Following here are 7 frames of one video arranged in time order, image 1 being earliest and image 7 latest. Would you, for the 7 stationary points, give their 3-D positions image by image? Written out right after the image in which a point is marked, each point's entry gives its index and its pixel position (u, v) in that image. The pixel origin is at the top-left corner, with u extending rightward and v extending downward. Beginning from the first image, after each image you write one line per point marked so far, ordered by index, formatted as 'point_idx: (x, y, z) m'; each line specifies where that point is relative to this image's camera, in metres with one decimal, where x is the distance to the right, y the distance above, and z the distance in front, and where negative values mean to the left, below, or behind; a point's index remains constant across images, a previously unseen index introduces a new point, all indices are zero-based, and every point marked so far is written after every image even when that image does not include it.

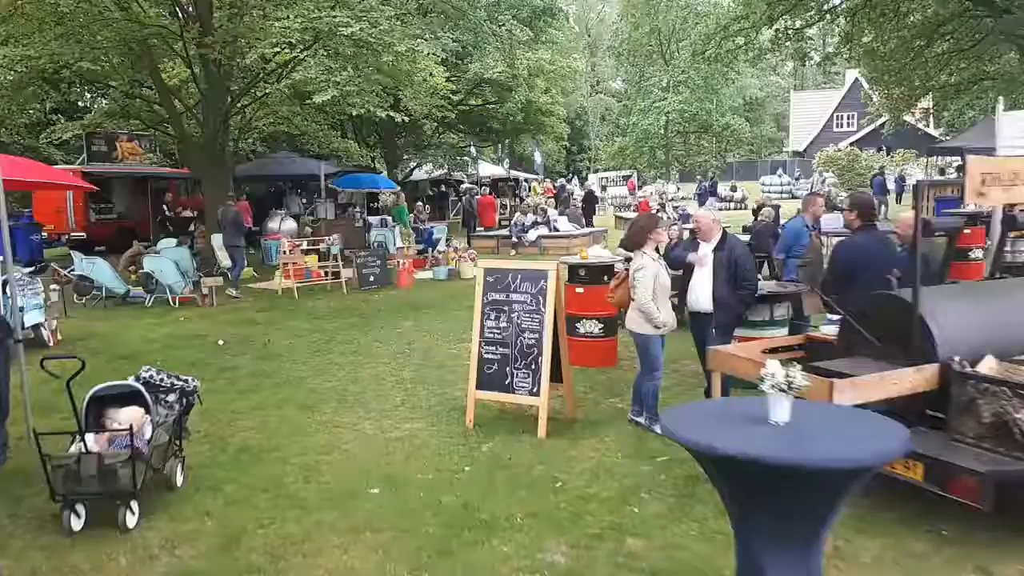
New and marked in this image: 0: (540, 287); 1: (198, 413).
0: (+0.2, 0.0, +5.8) m
1: (-2.5, -1.0, +6.5) m
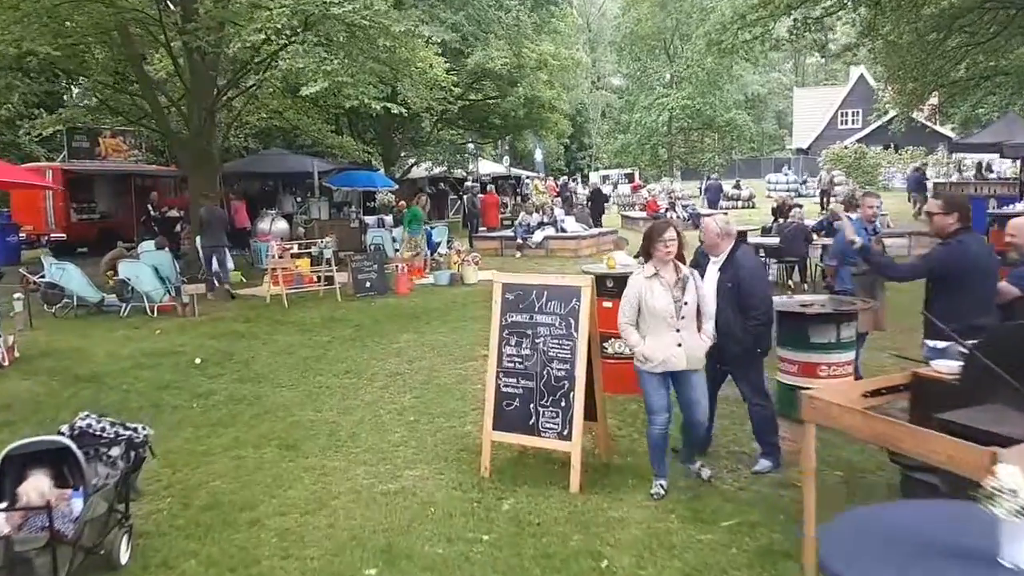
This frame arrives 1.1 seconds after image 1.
0: (+0.4, -0.1, +4.8) m
1: (-2.4, -1.2, +5.5) m
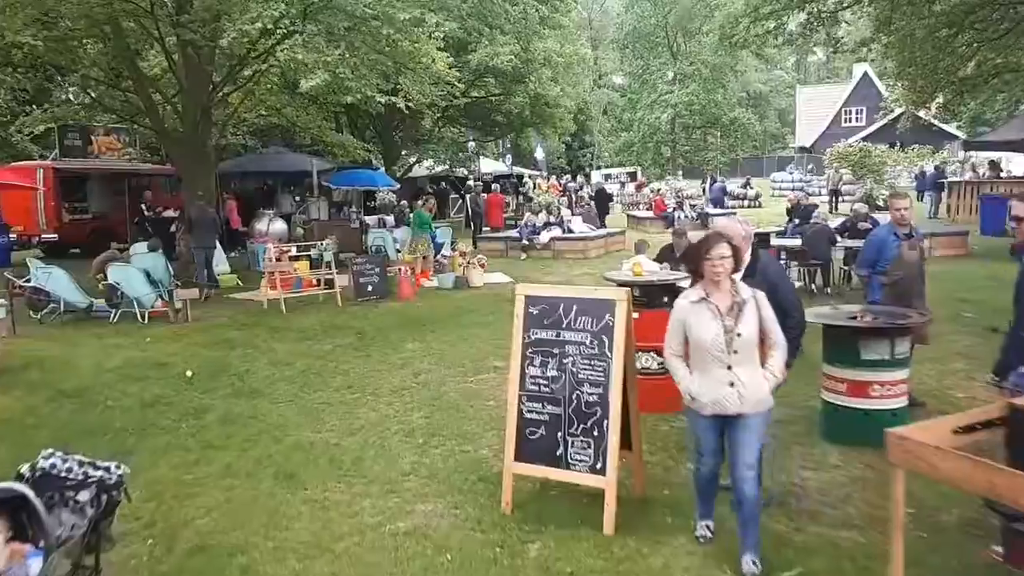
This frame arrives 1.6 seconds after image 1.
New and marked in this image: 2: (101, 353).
0: (+0.5, -0.2, +4.3) m
1: (-2.2, -1.2, +4.9) m
2: (-4.5, -0.7, +8.8) m
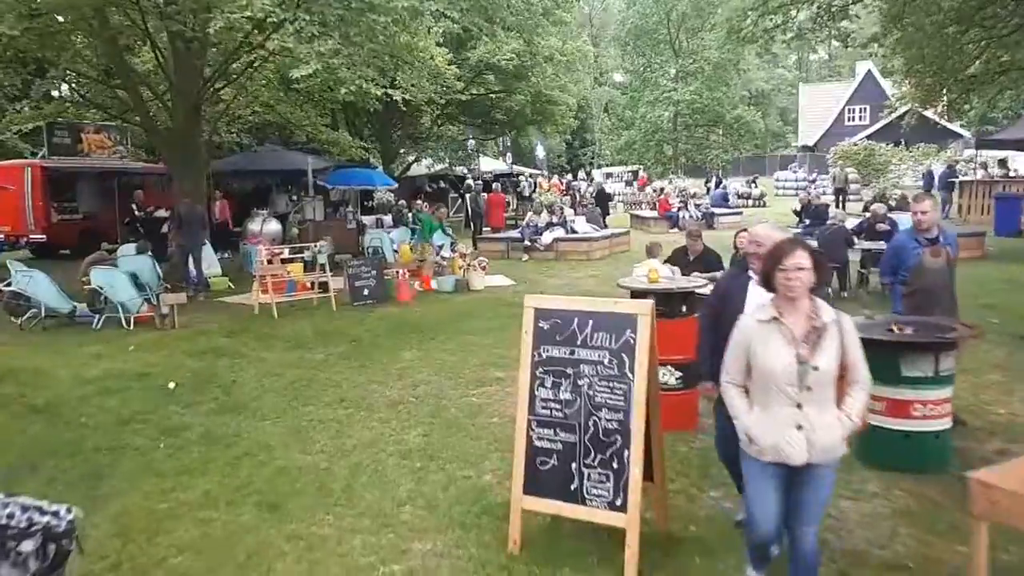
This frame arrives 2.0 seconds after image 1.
0: (+0.5, -0.2, +3.8) m
1: (-2.2, -1.3, +4.4) m
2: (-4.4, -0.8, +8.3) m
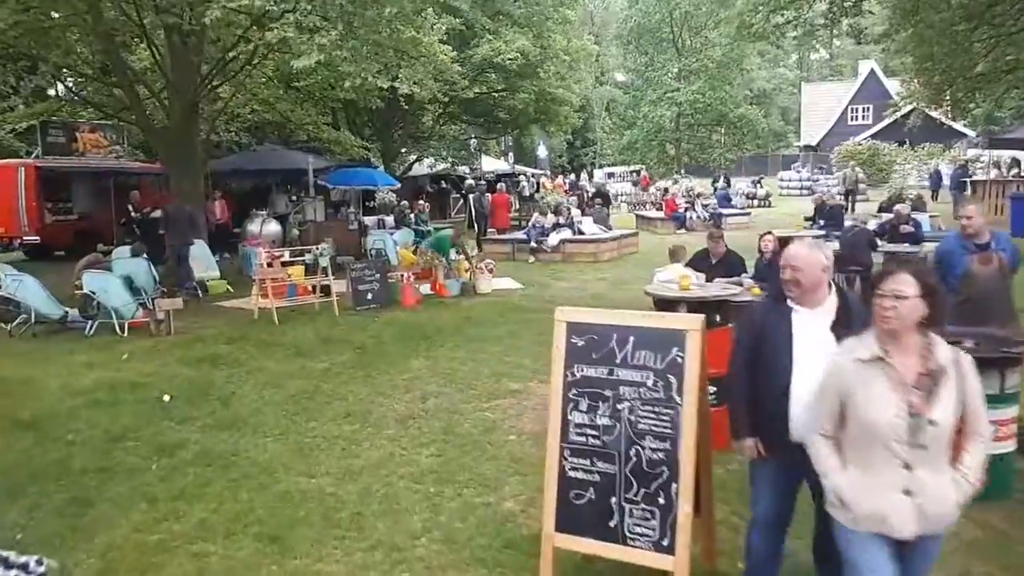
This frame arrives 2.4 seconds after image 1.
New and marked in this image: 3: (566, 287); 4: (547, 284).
0: (+0.7, -0.3, +3.4) m
1: (-2.1, -1.3, +4.0) m
2: (-4.3, -0.8, +7.9) m
3: (+0.8, 0.0, +12.8) m
4: (+0.6, +0.1, +13.0) m
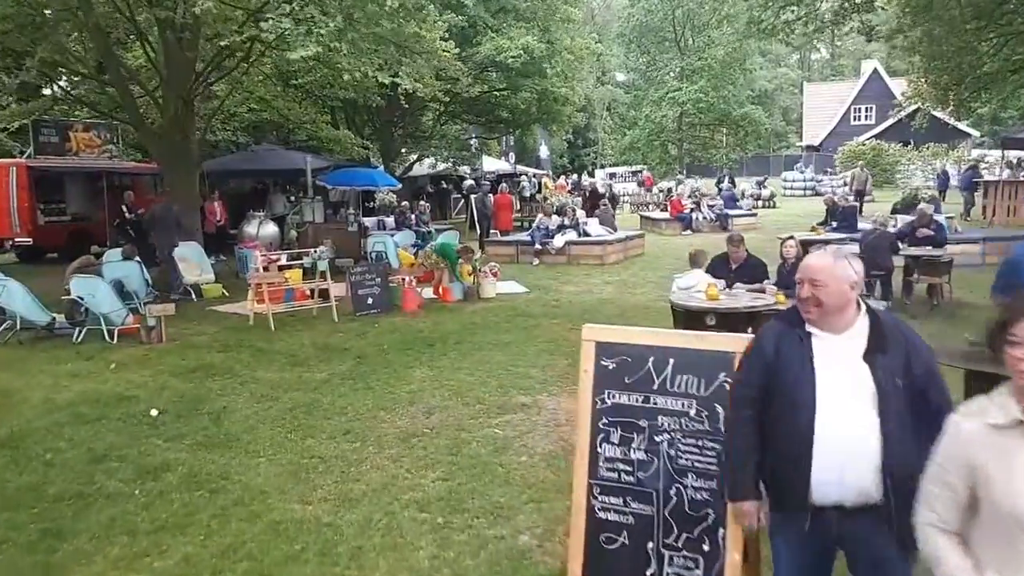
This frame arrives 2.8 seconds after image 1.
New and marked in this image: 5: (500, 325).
0: (+0.7, -0.4, +2.9) m
1: (-2.0, -1.4, +3.6) m
2: (-4.2, -0.9, +7.4) m
3: (+0.9, 0.0, +12.3) m
4: (+0.6, 0.0, +12.6) m
5: (-0.1, -0.4, +9.8) m
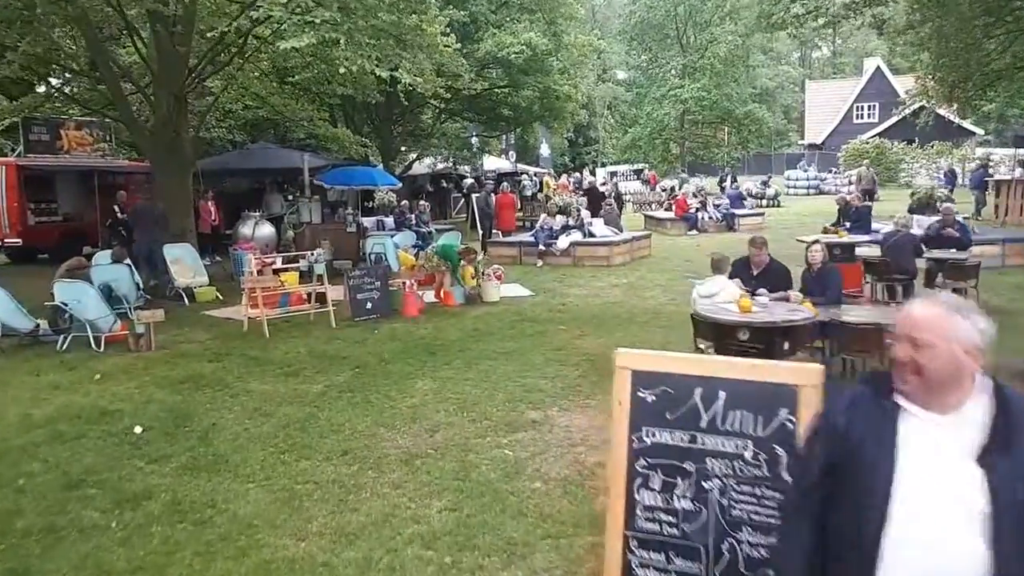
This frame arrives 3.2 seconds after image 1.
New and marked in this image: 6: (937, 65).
0: (+0.8, -0.4, +2.5) m
1: (-1.9, -1.5, +3.2) m
2: (-4.1, -0.9, +7.0) m
3: (+1.0, -0.1, +11.9) m
4: (+0.7, 0.0, +12.2) m
5: (-0.1, -0.5, +9.3) m
6: (+10.4, +5.5, +19.7) m
